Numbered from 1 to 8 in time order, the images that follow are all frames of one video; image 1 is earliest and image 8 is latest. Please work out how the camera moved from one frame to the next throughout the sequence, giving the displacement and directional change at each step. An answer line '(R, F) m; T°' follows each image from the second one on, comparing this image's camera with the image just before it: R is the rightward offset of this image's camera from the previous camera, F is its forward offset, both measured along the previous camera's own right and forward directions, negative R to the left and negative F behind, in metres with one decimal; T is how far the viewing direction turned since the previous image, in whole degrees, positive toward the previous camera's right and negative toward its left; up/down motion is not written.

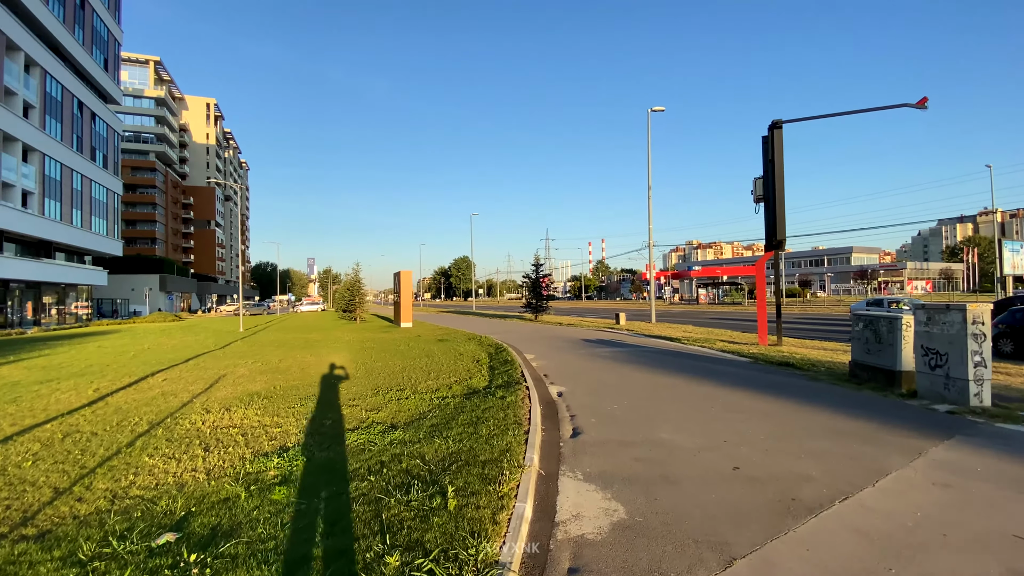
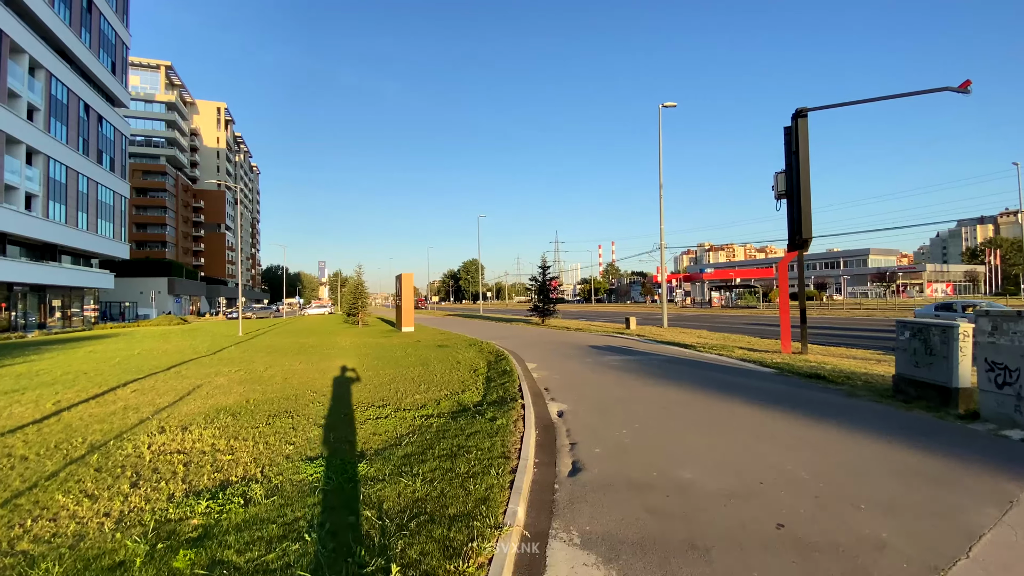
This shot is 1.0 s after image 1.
(+0.2, +1.1) m; -1°
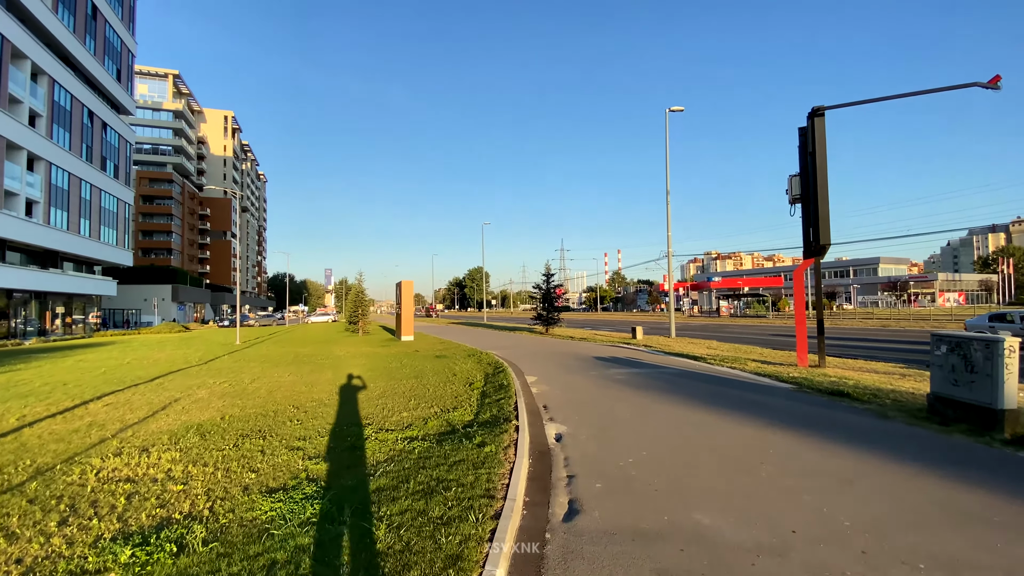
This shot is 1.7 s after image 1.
(+0.2, +0.7) m; -1°
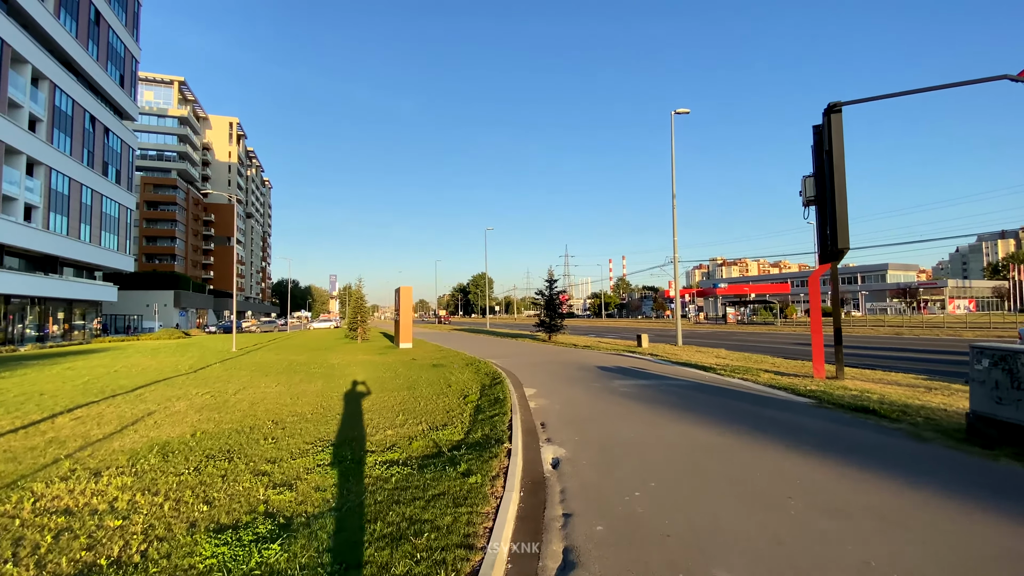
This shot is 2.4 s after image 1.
(+0.1, +0.7) m; 0°
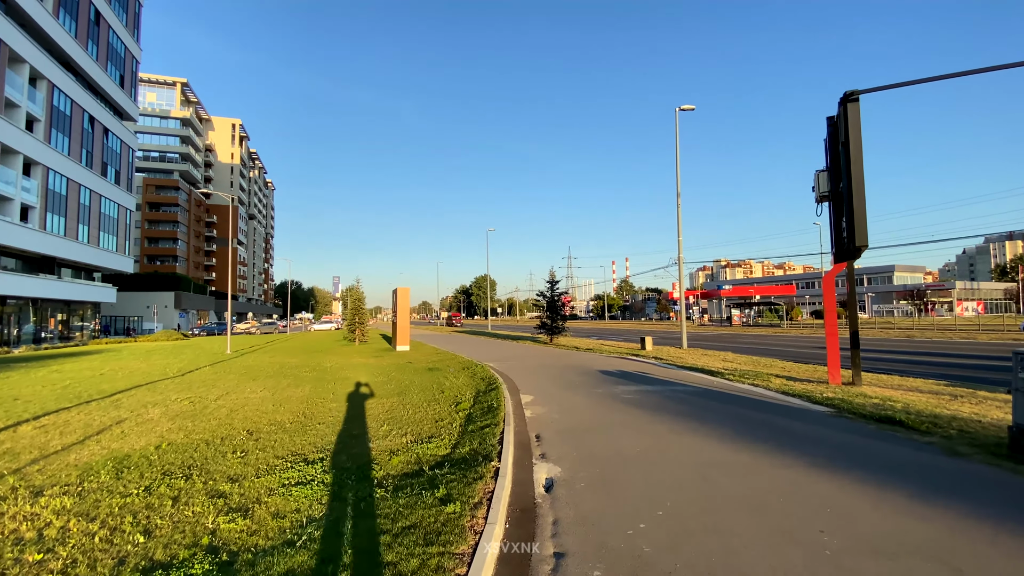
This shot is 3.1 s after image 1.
(+0.1, +0.7) m; 0°
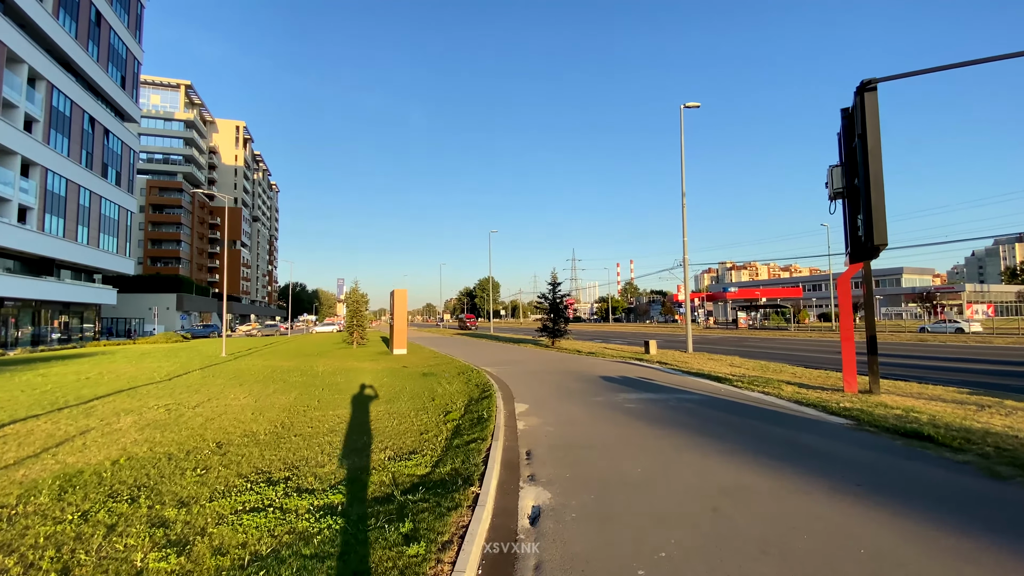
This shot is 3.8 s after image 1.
(+0.2, +0.6) m; 0°
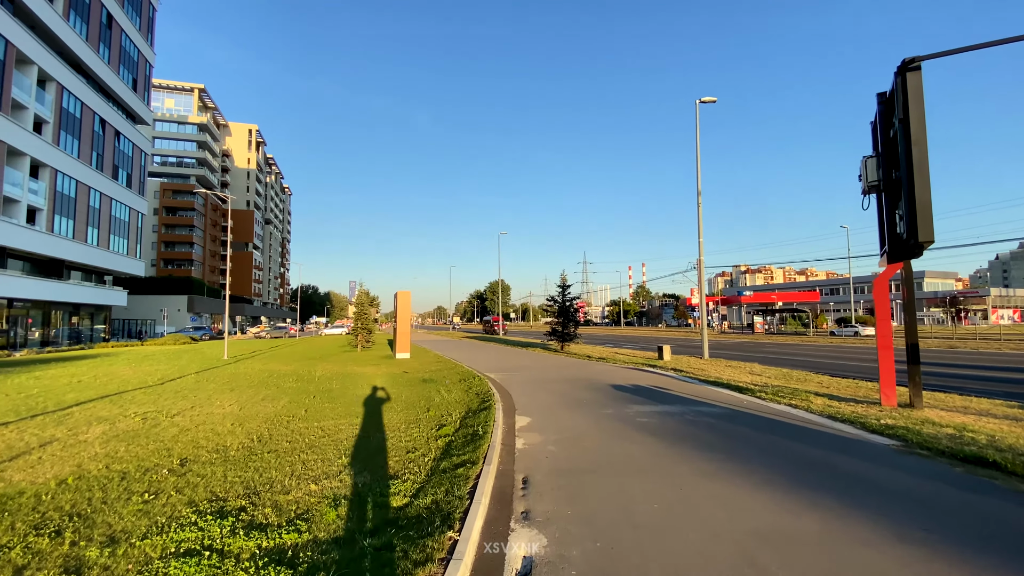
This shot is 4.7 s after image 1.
(+0.2, +0.9) m; -1°
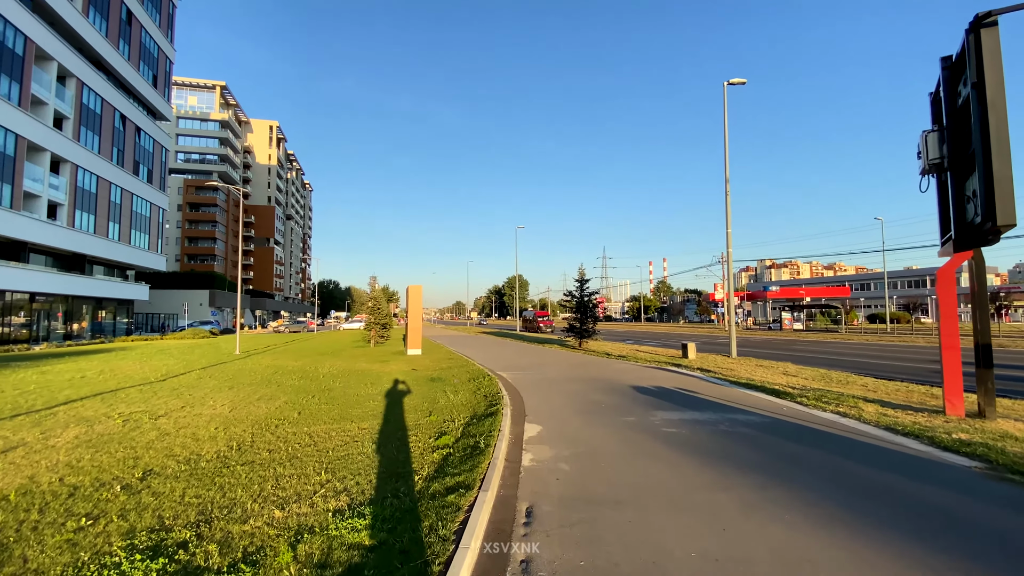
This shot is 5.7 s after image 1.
(+0.2, +1.0) m; -2°
